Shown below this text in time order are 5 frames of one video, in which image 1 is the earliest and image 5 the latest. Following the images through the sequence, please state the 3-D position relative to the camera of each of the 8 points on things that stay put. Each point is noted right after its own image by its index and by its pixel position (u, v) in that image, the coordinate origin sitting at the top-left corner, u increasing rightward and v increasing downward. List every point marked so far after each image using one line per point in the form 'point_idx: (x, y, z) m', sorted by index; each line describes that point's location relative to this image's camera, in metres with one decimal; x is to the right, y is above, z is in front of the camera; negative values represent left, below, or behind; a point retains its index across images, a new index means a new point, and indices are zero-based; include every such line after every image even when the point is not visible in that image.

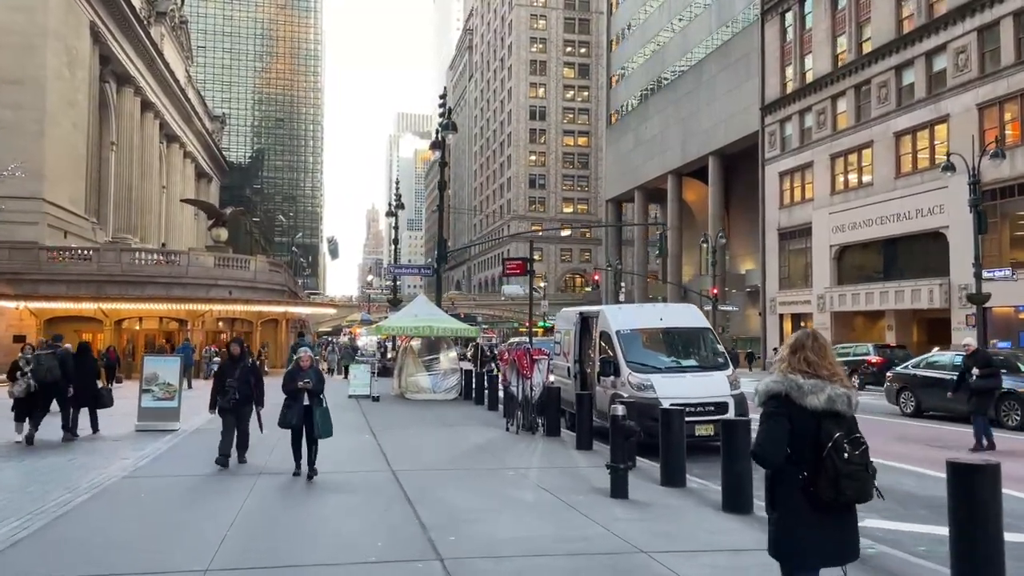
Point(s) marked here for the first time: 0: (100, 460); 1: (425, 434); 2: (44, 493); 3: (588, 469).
0: (-5.8, -2.4, +10.9) m
1: (-1.6, -2.6, +13.9) m
2: (-4.9, -2.2, +8.3) m
3: (+0.9, -2.3, +9.8) m
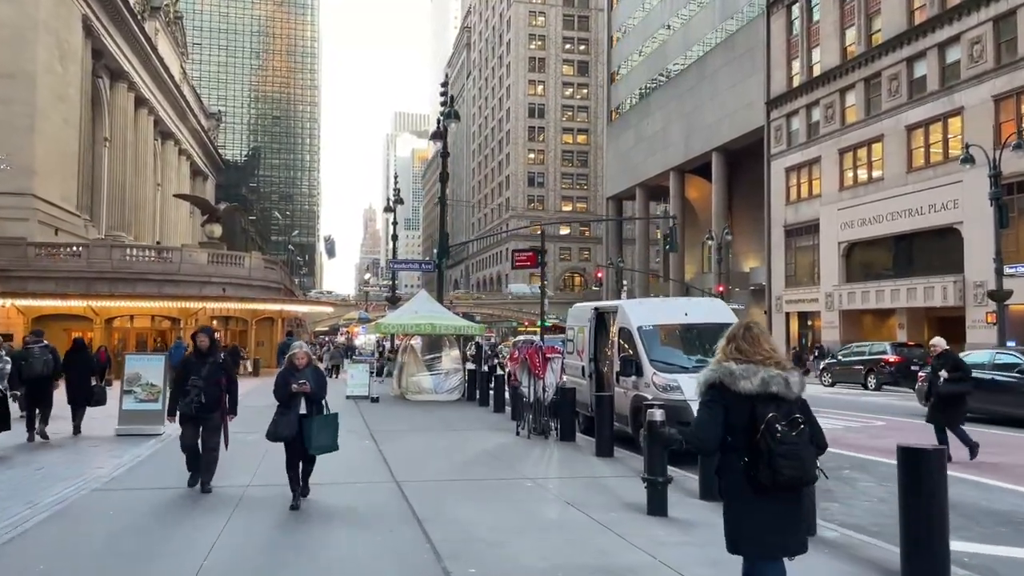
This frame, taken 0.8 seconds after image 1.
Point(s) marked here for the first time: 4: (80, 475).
0: (-5.6, -2.3, +9.9) m
1: (-1.4, -2.5, +12.9) m
2: (-4.7, -2.1, +7.3) m
3: (+1.1, -2.2, +8.8) m
4: (-5.2, -2.3, +9.4) m
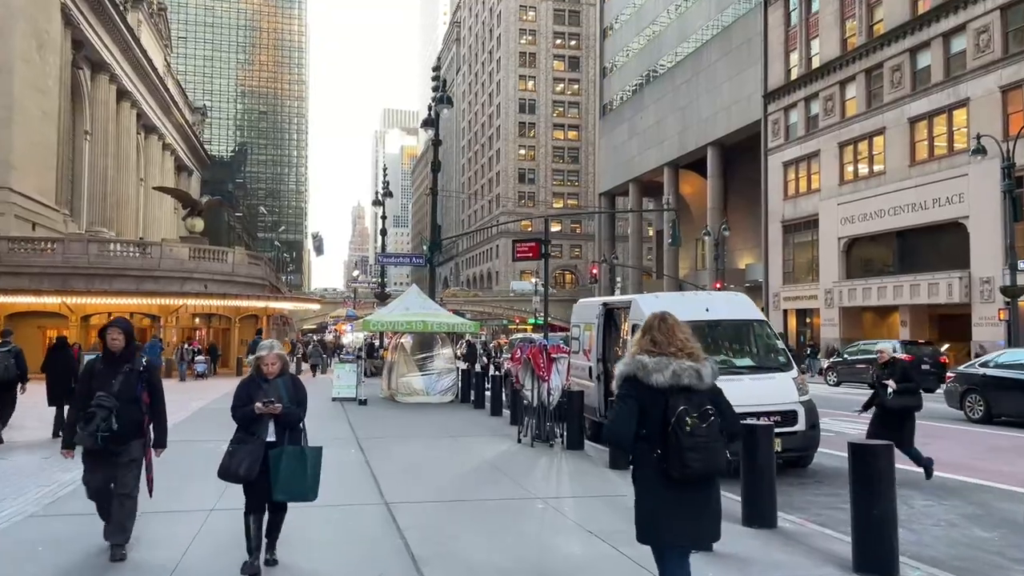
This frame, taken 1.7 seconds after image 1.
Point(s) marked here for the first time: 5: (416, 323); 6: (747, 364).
0: (-5.6, -2.2, +8.6) m
1: (-1.4, -2.4, +11.7) m
2: (-4.6, -2.0, +6.1) m
3: (+1.2, -2.1, +7.7) m
4: (-5.2, -2.2, +8.2) m
5: (-2.4, -0.9, +19.6) m
6: (+3.1, -1.0, +10.1) m
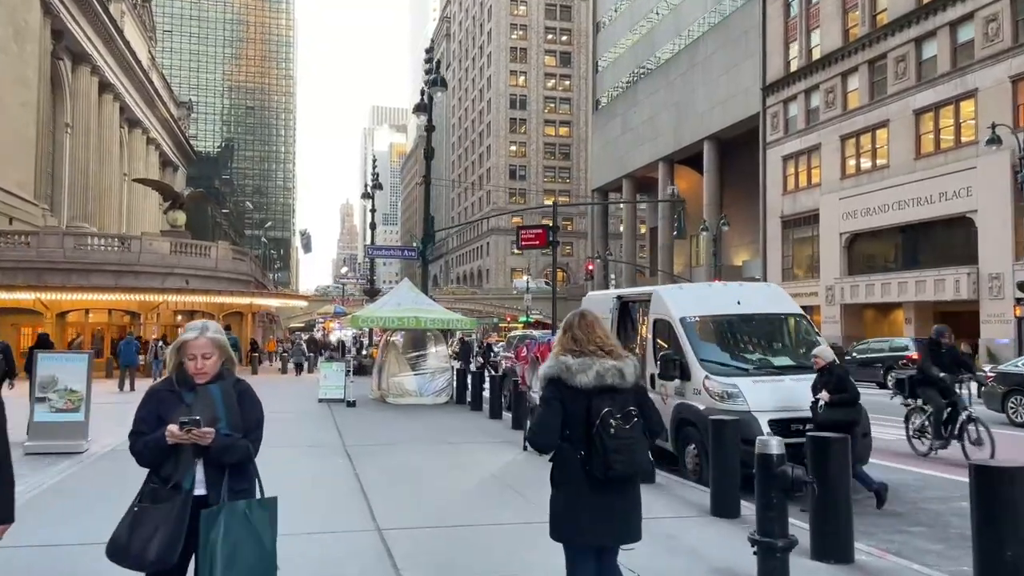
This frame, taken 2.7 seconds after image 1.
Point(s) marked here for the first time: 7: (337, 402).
0: (-5.4, -2.1, +7.4) m
1: (-1.3, -2.3, +10.5) m
2: (-4.5, -1.9, +4.8) m
3: (+1.4, -2.0, +6.5) m
4: (-5.1, -2.0, +6.9) m
5: (-2.4, -0.7, +18.4) m
6: (+3.2, -0.9, +9.0) m
7: (-4.3, -2.8, +19.1) m
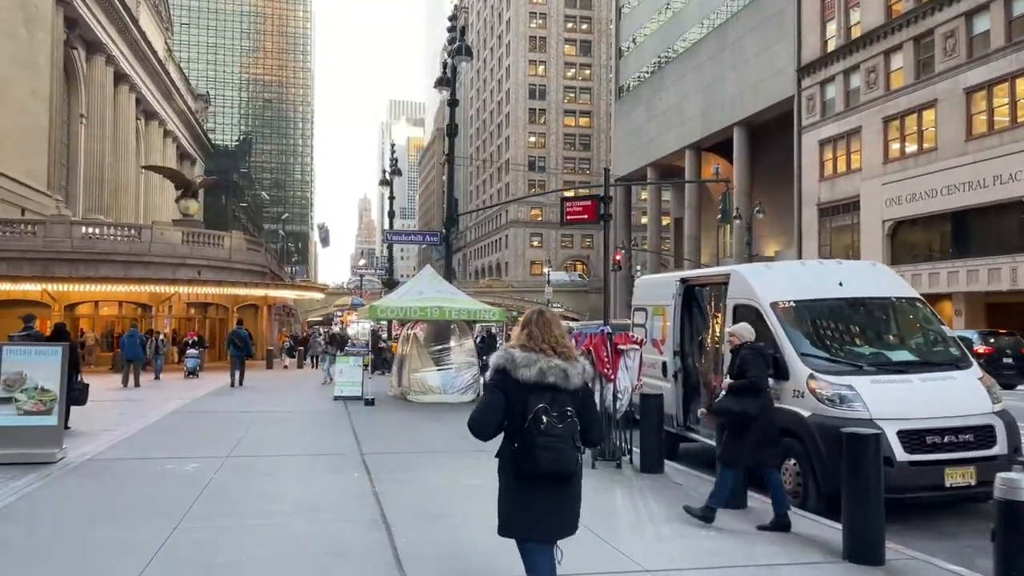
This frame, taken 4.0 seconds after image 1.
0: (-5.0, -1.9, +5.9) m
1: (-0.7, -2.0, +8.9) m
2: (-4.1, -1.7, +3.3) m
3: (+1.8, -1.8, +4.8) m
4: (-4.6, -1.8, +5.4) m
5: (-1.7, -0.5, +16.8) m
6: (+3.7, -0.6, +7.3) m
7: (-3.6, -2.5, +17.6) m
